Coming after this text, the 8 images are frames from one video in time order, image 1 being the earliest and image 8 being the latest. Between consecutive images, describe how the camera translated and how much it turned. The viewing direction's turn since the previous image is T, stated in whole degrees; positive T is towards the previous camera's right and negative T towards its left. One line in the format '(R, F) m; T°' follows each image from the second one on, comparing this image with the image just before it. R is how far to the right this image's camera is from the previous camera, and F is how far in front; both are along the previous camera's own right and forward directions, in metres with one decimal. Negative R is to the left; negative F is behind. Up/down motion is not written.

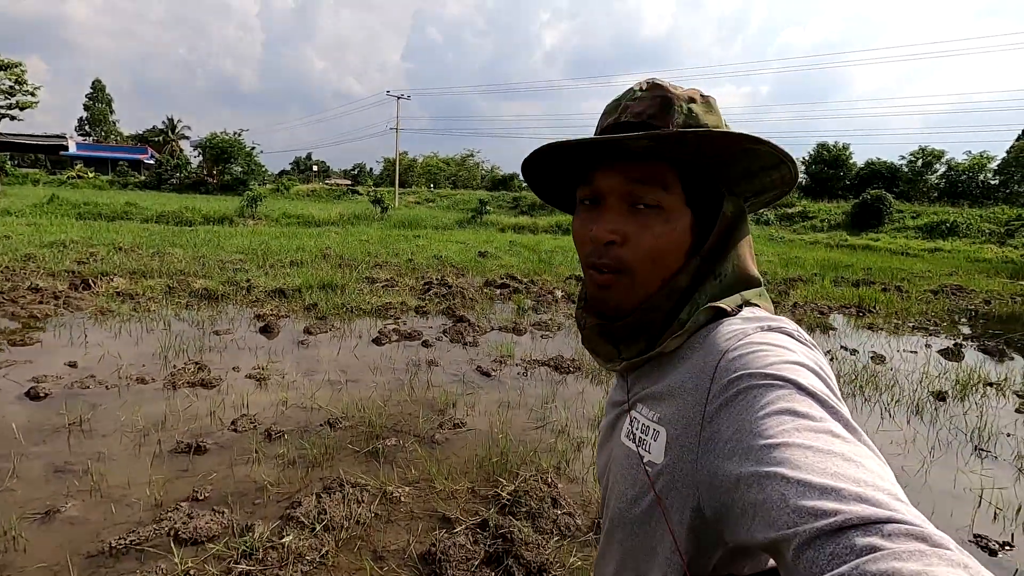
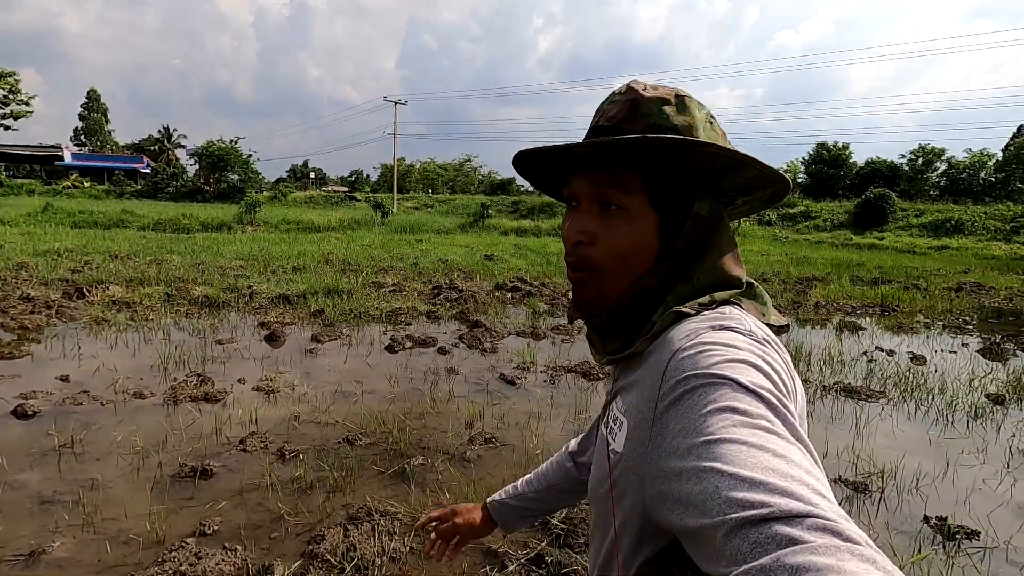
(-0.3, +0.4) m; 0°
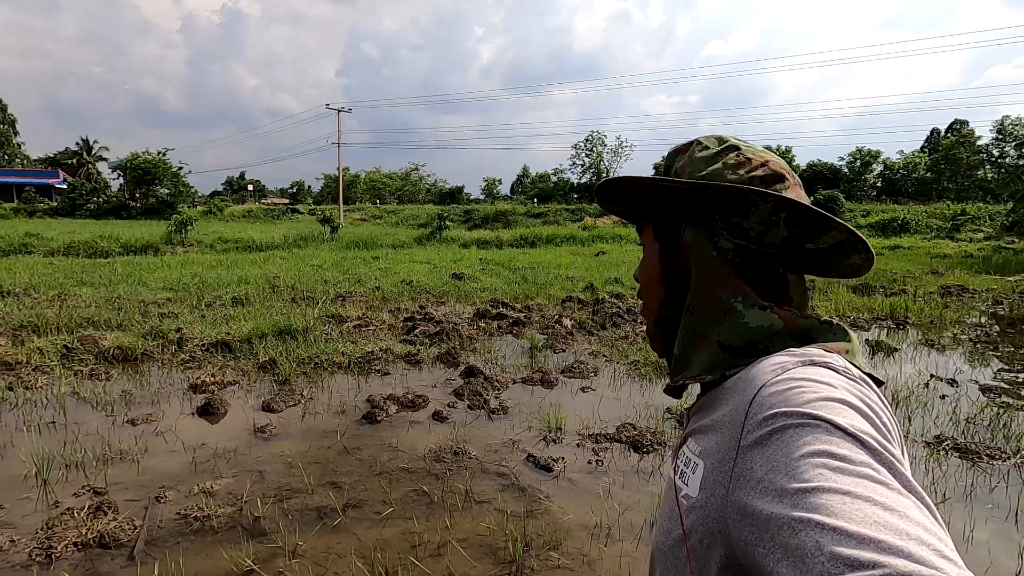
(-0.6, +1.4) m; +5°
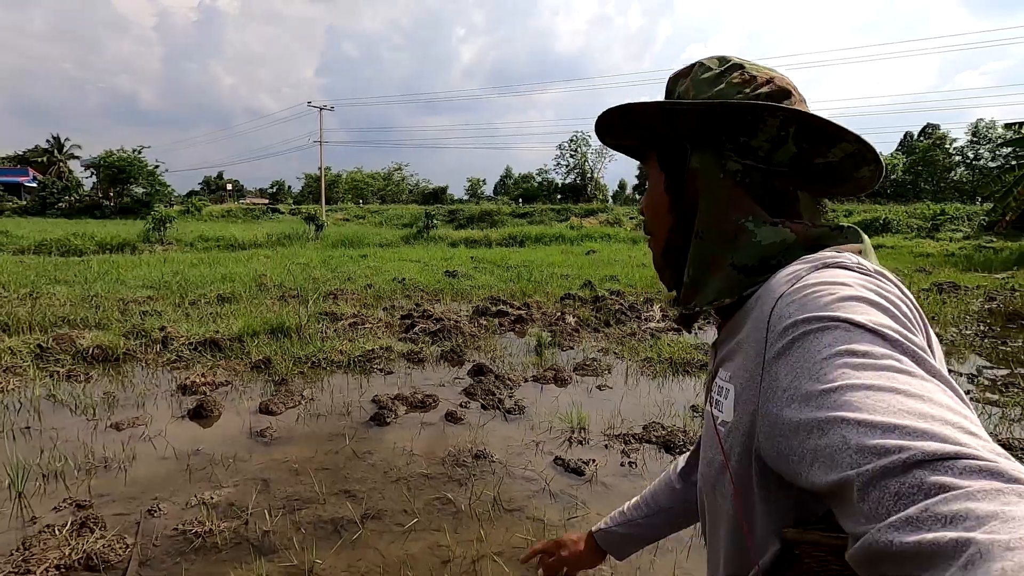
(-0.3, +0.3) m; +2°
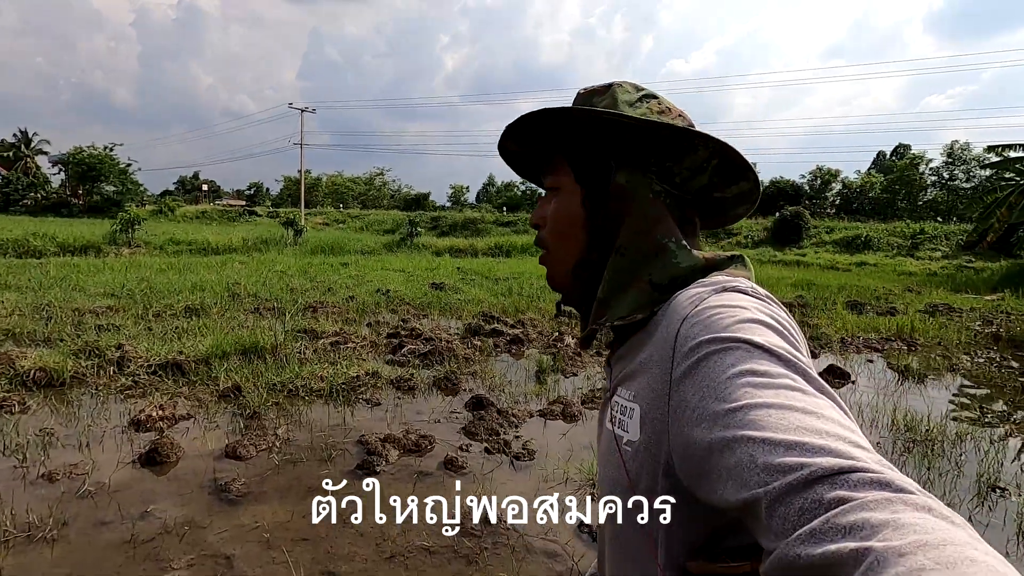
(-0.2, +0.6) m; +2°
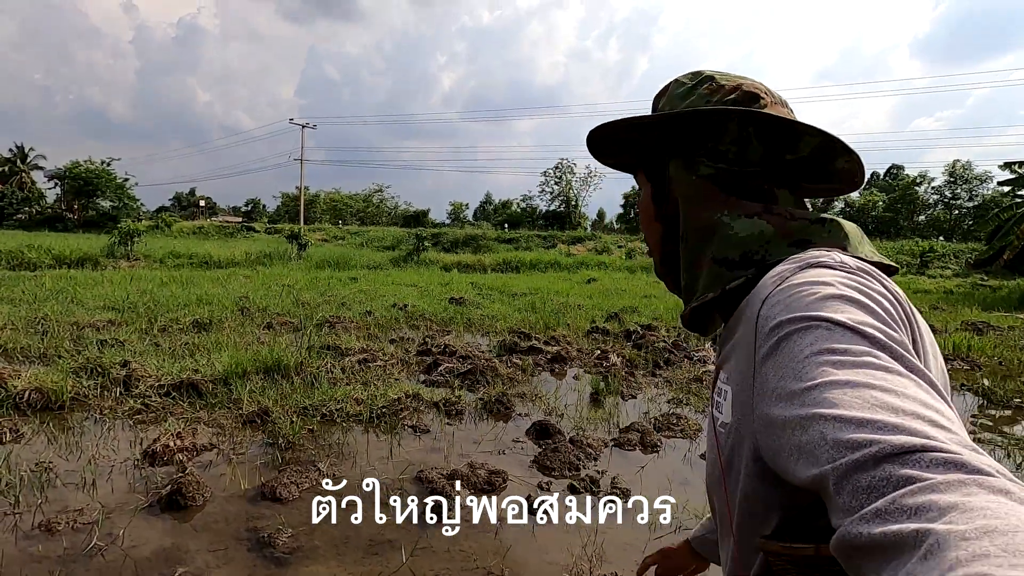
(-0.6, +0.6) m; +1°
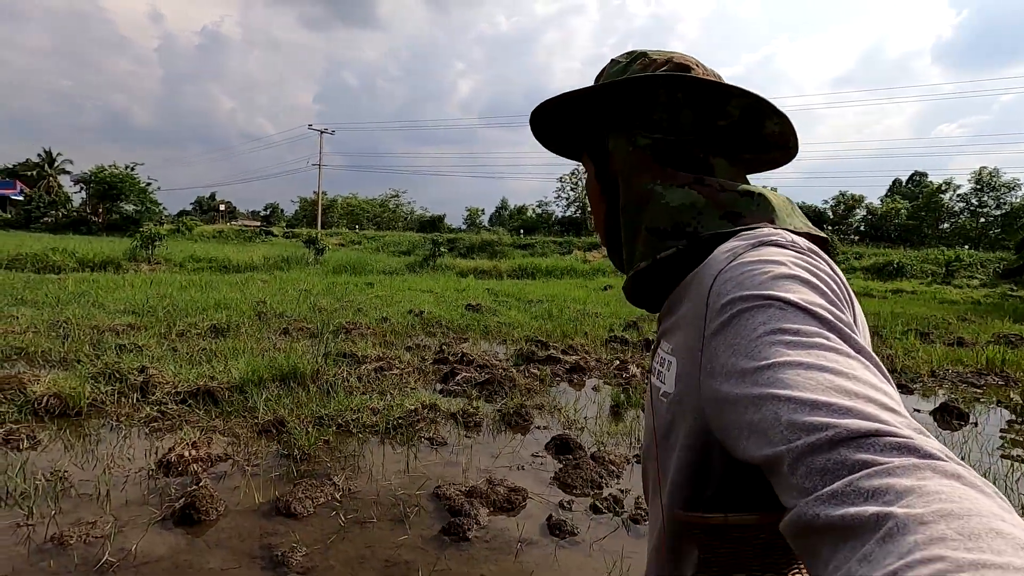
(0.0, +0.1) m; -2°
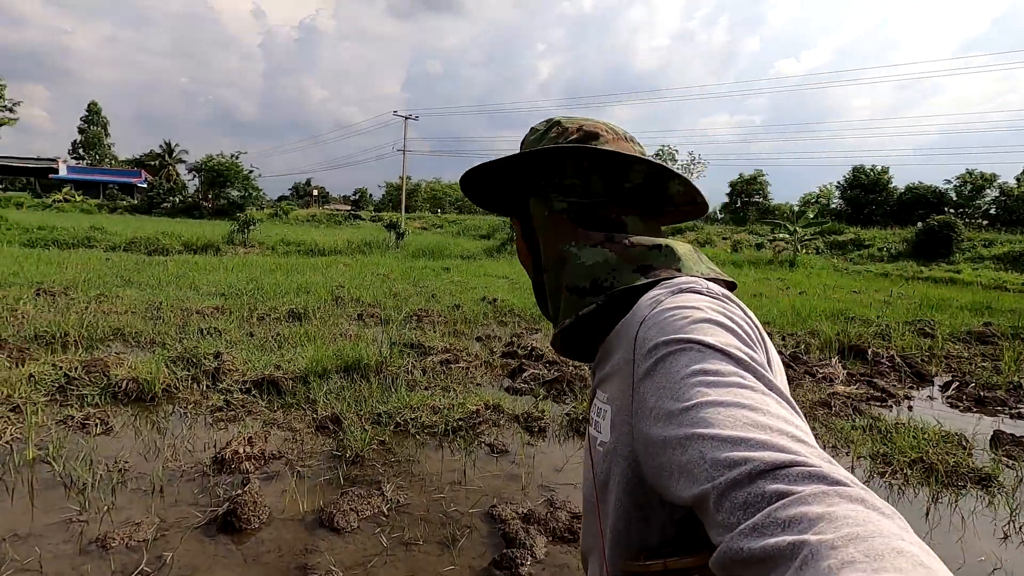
(+0.1, +0.4) m; -8°
